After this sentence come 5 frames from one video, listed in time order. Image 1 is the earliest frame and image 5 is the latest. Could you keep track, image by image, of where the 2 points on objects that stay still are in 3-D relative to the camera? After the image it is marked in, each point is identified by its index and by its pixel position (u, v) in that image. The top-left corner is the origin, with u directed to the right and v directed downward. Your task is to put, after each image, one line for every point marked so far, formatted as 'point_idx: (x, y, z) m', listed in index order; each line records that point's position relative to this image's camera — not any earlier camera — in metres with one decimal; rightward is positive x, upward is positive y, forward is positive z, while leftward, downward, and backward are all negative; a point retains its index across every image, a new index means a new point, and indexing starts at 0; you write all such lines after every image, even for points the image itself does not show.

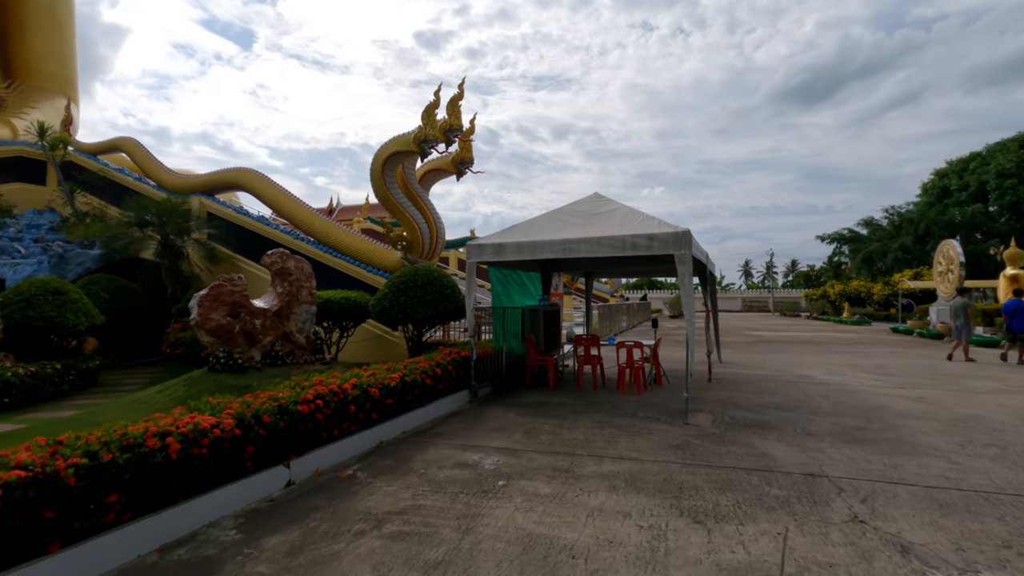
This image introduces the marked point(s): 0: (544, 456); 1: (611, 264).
0: (+0.3, -1.6, +4.6) m
1: (+2.0, +0.5, +9.8) m
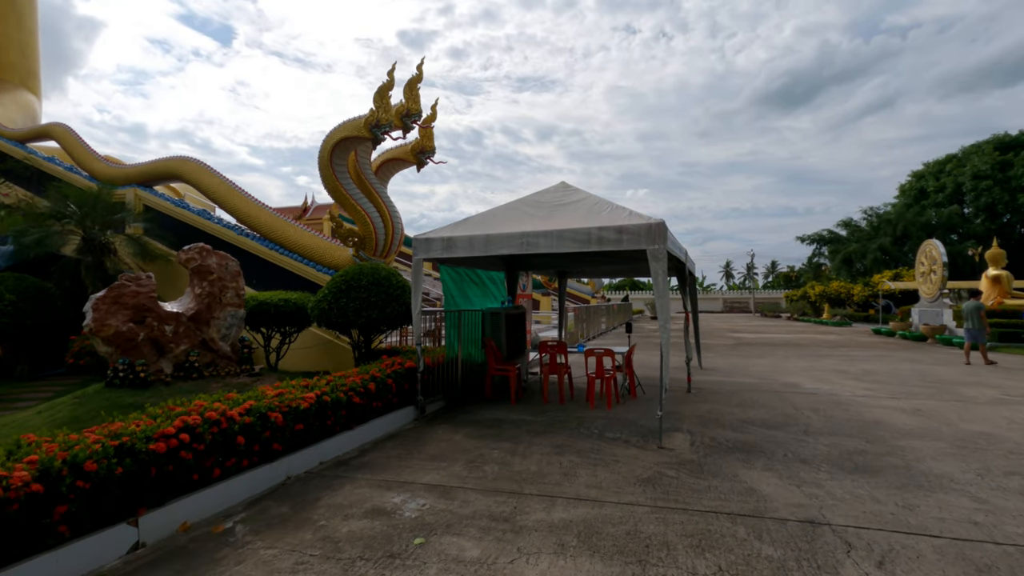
0: (-0.2, -1.6, +3.7) m
1: (+1.3, +0.5, +9.0) m
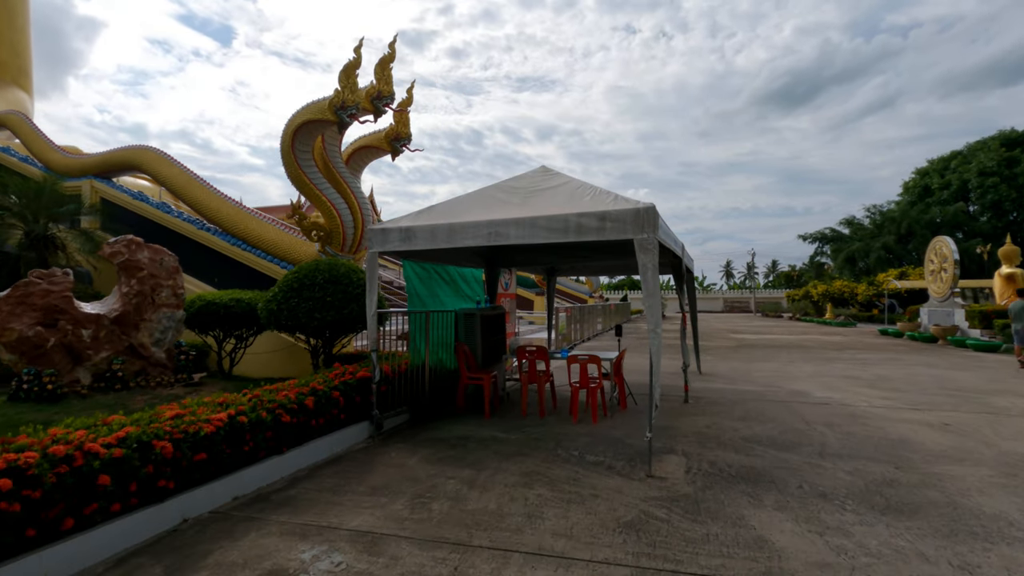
0: (-0.6, -1.5, +2.9) m
1: (+1.0, +0.5, +8.2) m
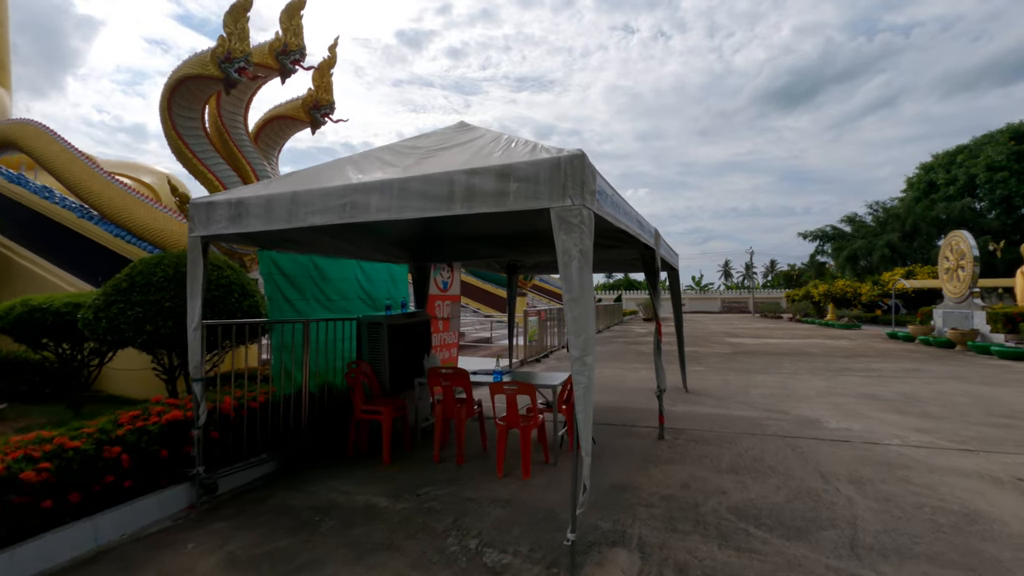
0: (-1.4, -1.6, +1.2) m
1: (+0.1, +0.5, +6.6) m
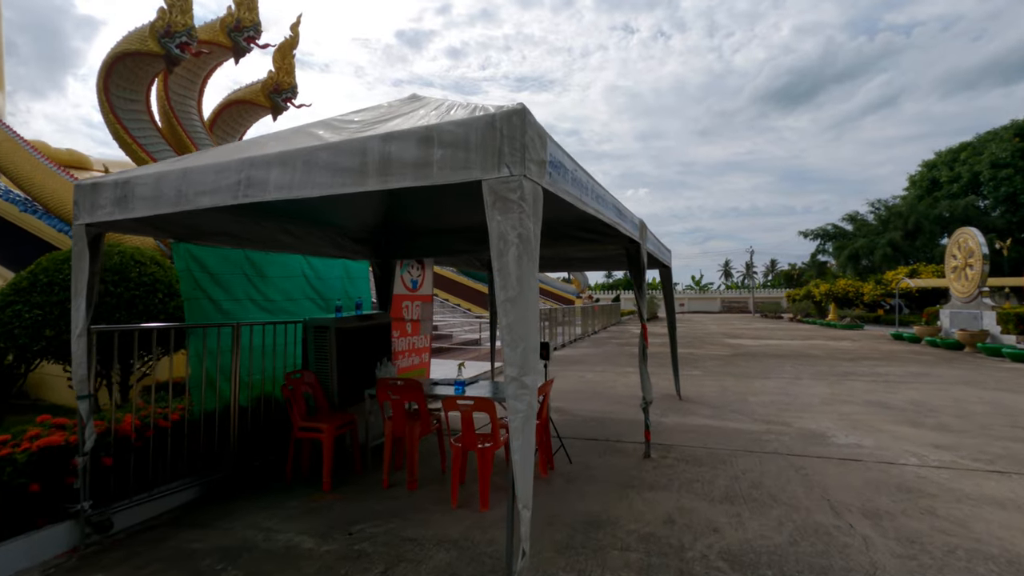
0: (-1.7, -1.5, +0.6) m
1: (-0.2, +0.5, +5.9) m
